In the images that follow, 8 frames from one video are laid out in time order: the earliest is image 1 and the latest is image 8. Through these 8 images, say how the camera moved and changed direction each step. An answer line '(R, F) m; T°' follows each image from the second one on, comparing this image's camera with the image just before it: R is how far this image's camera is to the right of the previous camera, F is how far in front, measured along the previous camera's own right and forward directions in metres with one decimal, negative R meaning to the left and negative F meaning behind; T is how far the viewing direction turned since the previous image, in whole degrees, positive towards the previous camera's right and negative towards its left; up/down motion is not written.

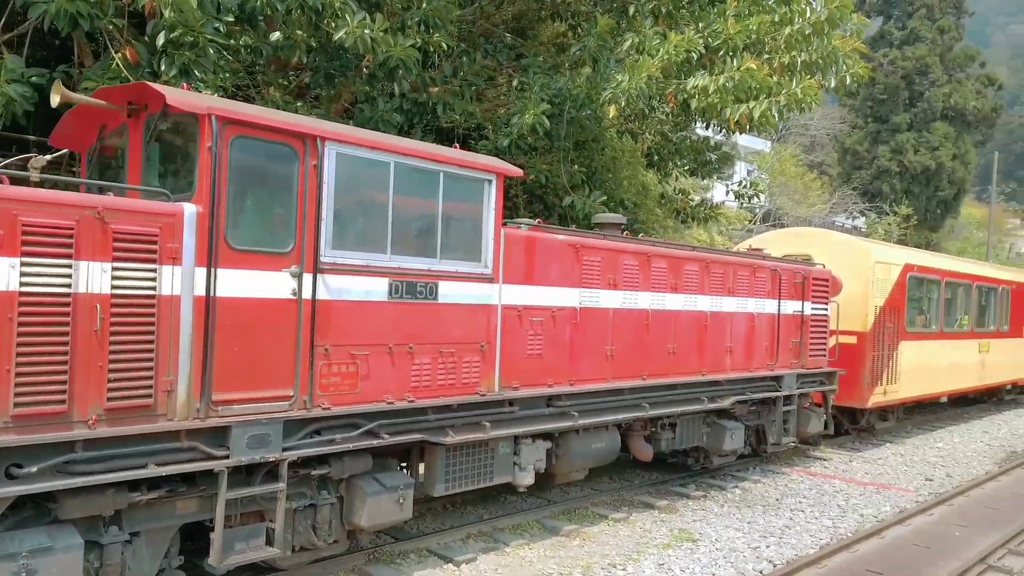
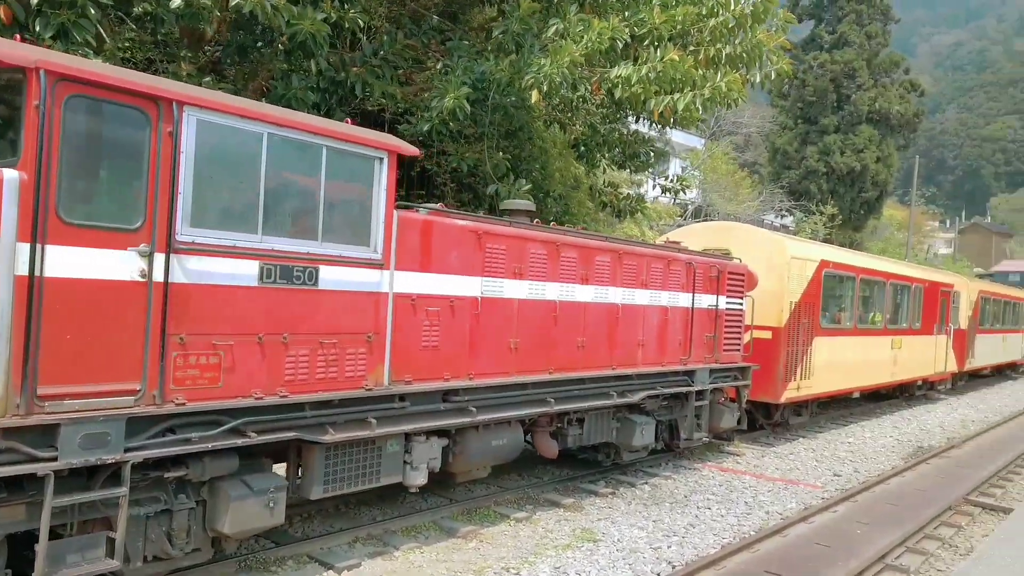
(+0.3, +0.3) m; +5°
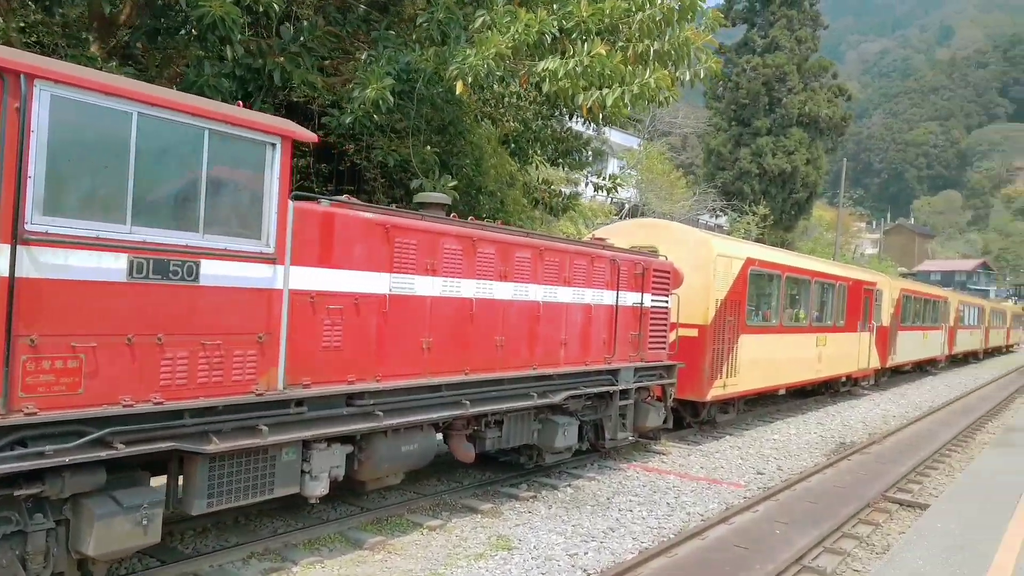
(+0.2, +0.2) m; +4°
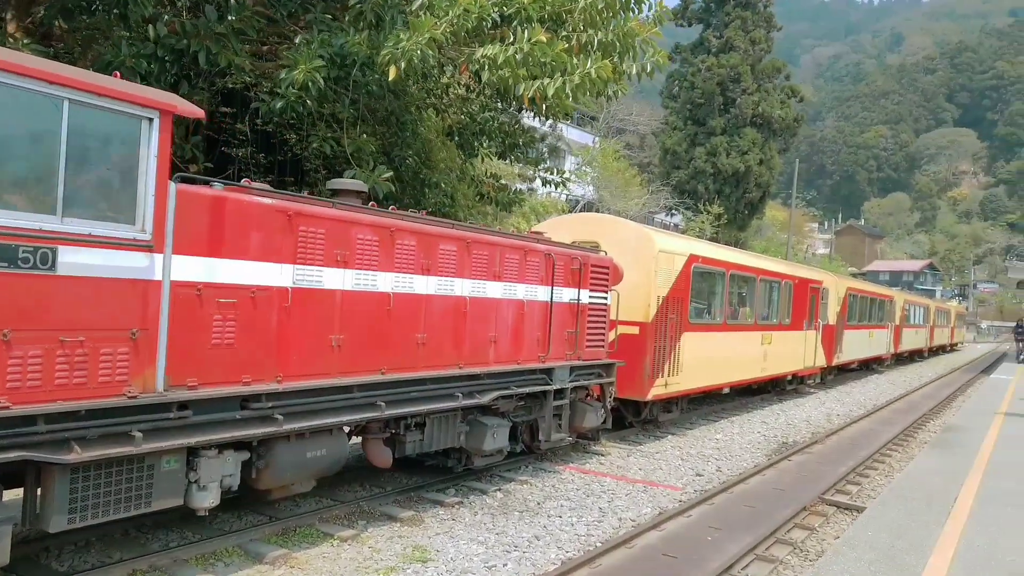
(+0.3, +0.3) m; +3°
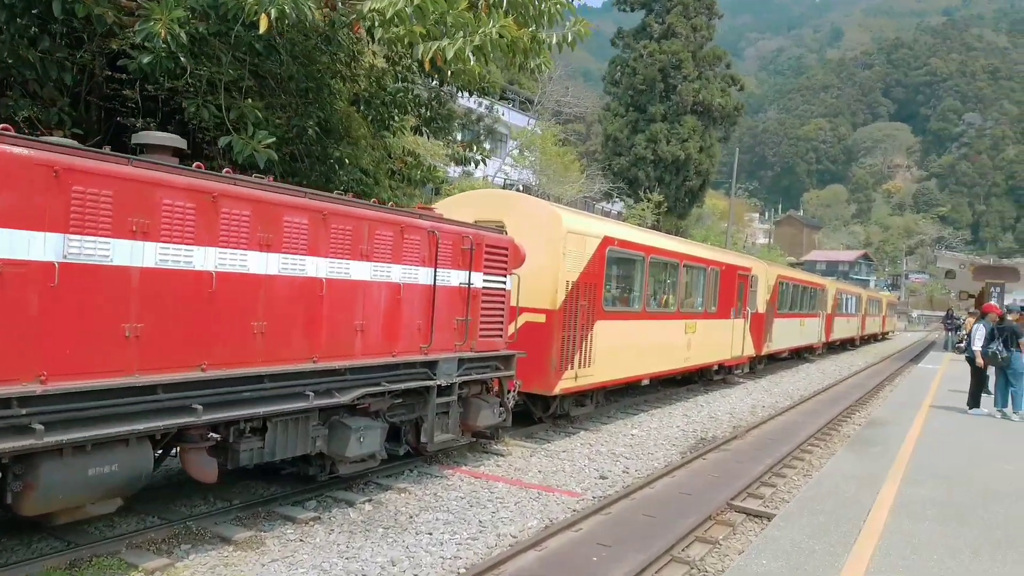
(+0.6, +0.8) m; +4°
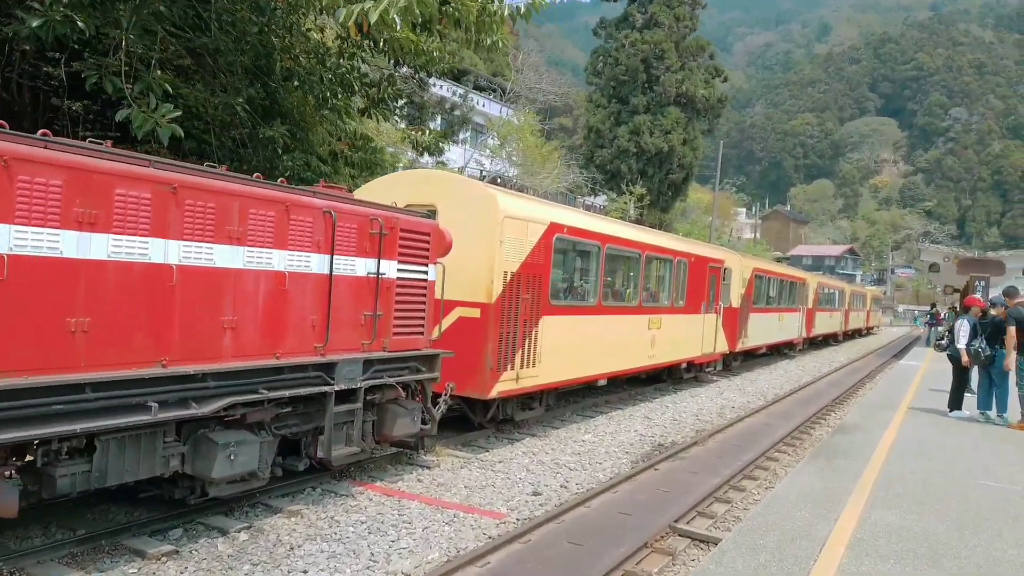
(+0.6, +0.9) m; +1°
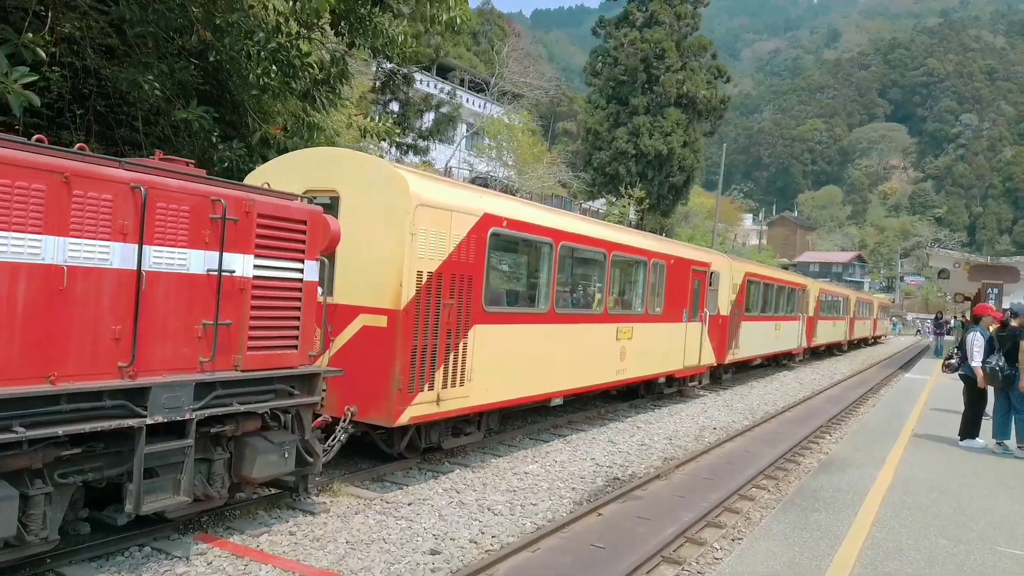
(+0.7, +1.3) m; -1°
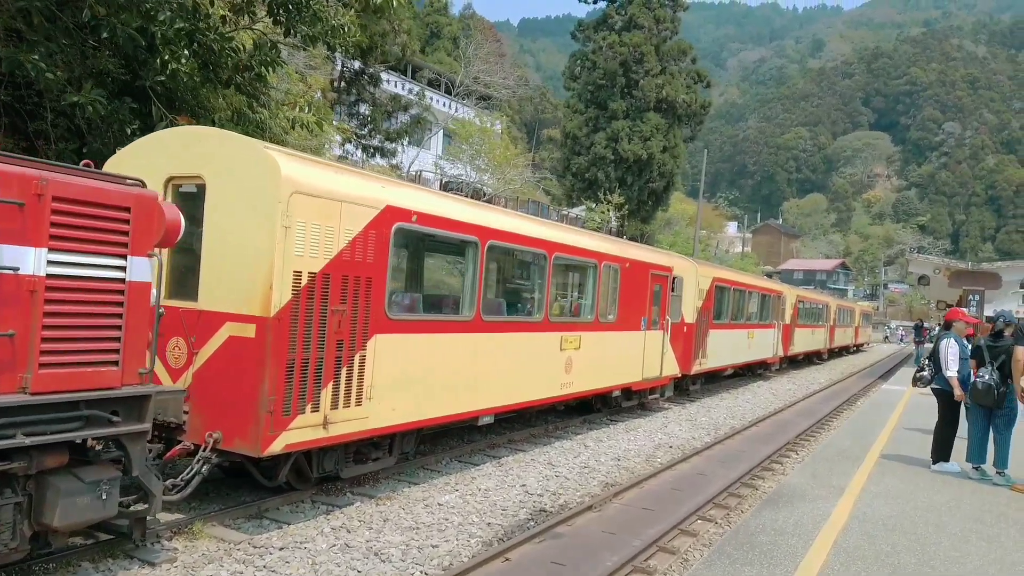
(+0.6, +0.9) m; +1°
